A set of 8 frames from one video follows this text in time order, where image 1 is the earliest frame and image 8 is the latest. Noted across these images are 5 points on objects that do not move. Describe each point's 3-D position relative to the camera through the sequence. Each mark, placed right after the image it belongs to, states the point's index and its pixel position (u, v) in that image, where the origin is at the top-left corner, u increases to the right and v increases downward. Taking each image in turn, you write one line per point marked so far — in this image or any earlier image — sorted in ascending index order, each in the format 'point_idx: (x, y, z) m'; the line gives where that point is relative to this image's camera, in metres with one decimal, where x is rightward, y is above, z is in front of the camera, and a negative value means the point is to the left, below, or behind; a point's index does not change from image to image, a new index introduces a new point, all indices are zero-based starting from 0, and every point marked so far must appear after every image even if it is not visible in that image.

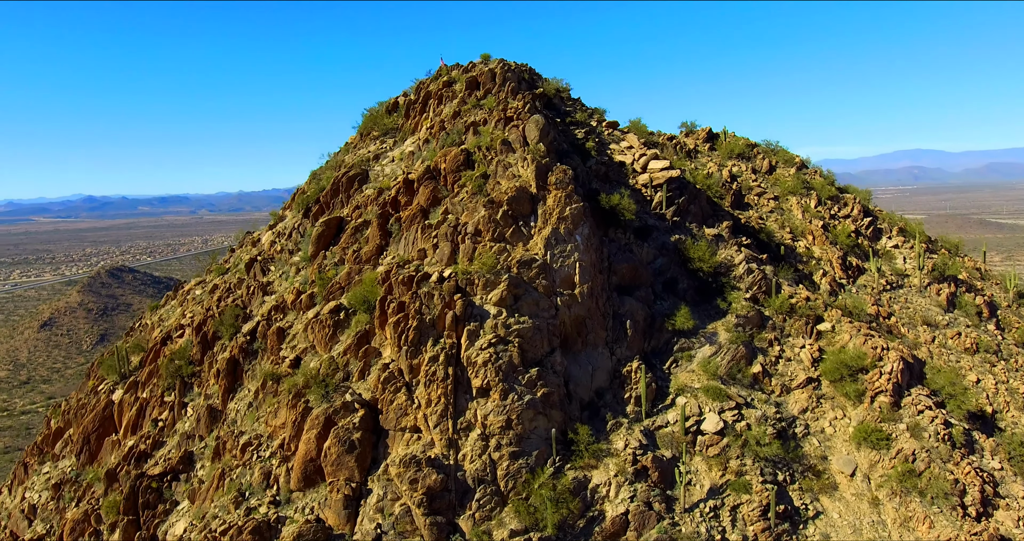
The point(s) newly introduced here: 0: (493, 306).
0: (-0.3, -0.6, +12.5) m
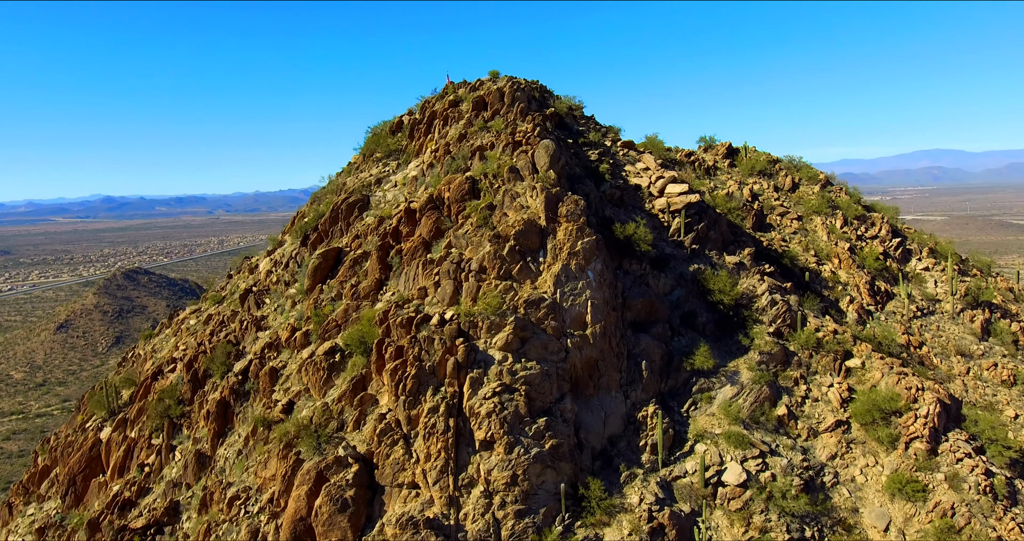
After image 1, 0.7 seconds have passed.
0: (-0.2, -1.2, +11.7) m
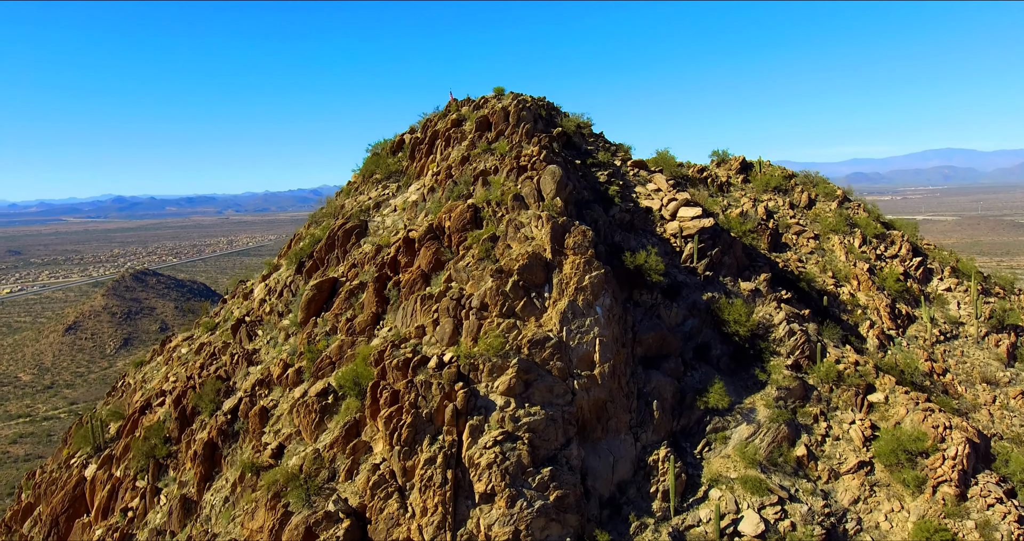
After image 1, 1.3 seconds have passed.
0: (-0.2, -1.8, +10.9) m
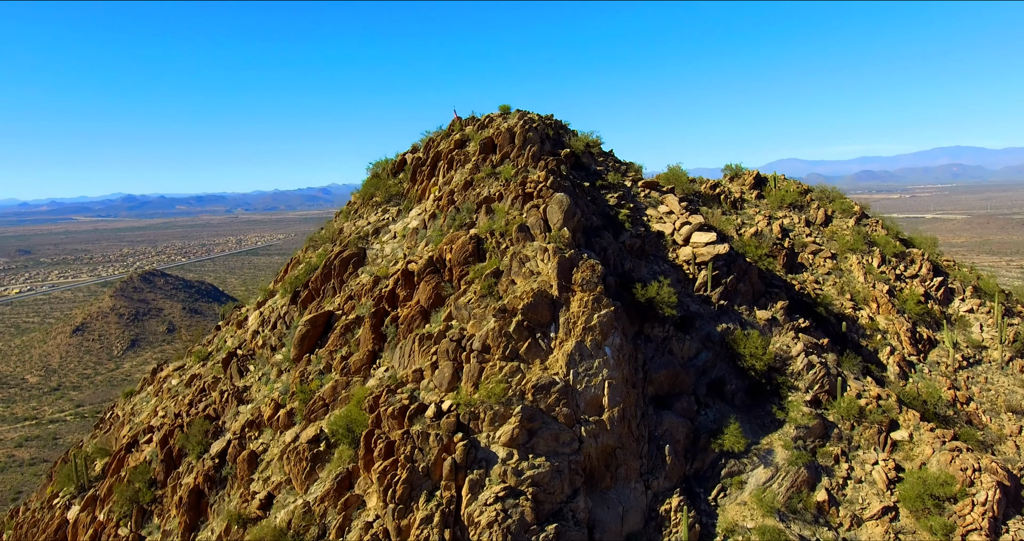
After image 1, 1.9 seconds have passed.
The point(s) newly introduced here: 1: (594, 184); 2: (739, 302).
0: (-0.1, -2.4, +10.2) m
1: (+1.8, +1.9, +16.4) m
2: (+4.7, -0.6, +15.4) m
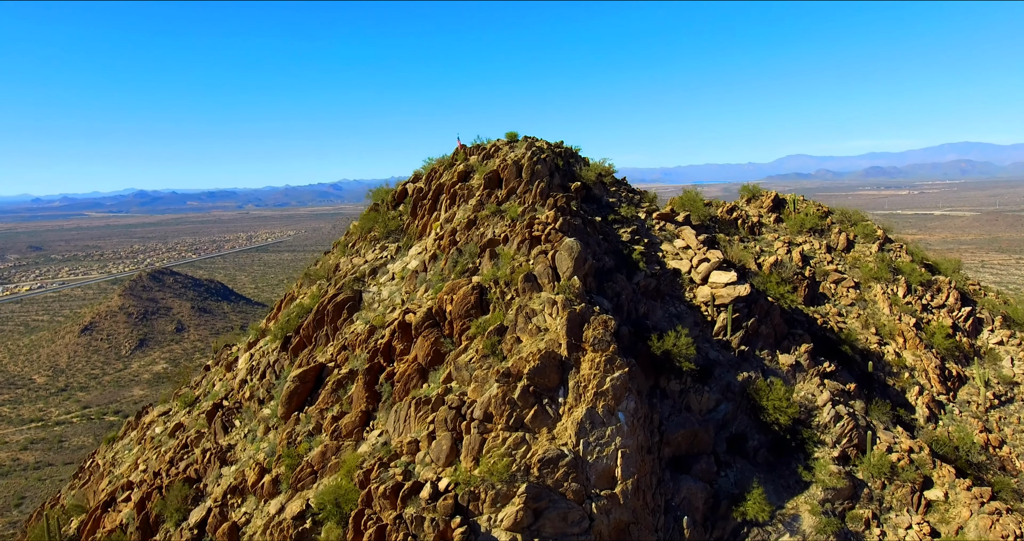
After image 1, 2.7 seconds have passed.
0: (-0.1, -3.2, +9.3) m
1: (+1.9, +1.1, +15.4) m
2: (+4.8, -1.5, +14.4) m
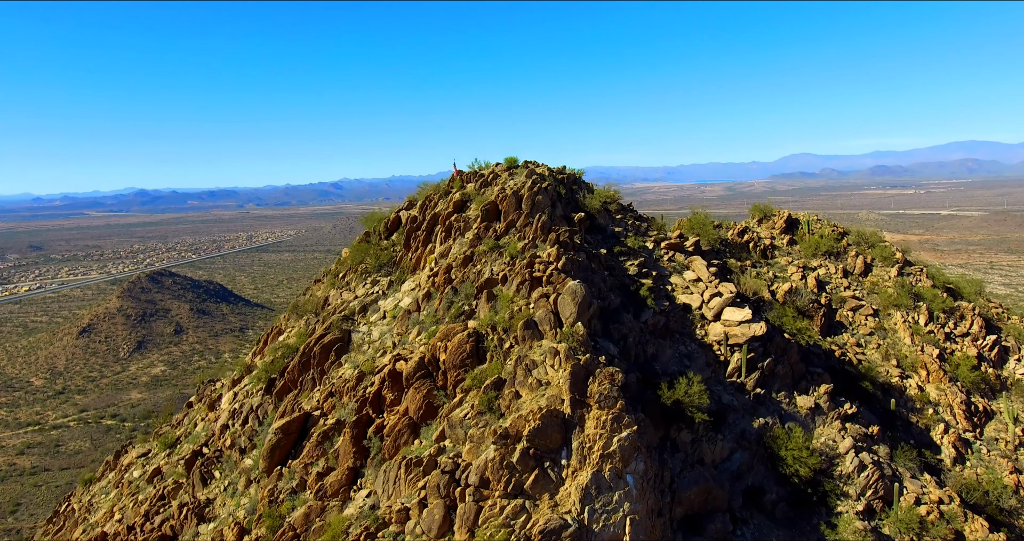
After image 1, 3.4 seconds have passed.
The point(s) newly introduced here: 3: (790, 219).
0: (-0.1, -3.9, +8.4) m
1: (+1.9, +0.4, +14.5) m
2: (+4.8, -2.1, +13.5) m
3: (+7.9, +1.4, +21.5) m
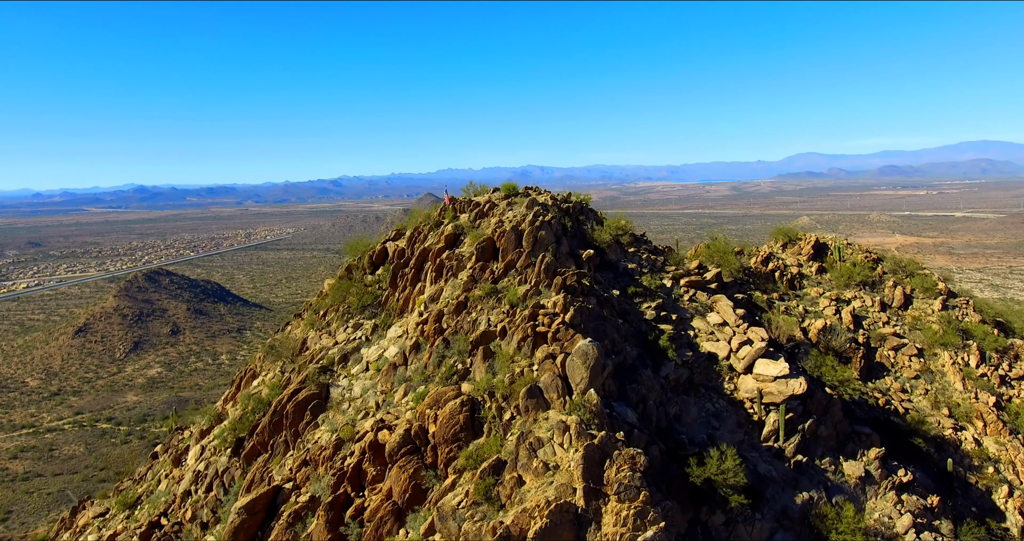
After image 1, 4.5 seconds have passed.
0: (-0.1, -4.6, +6.8) m
1: (+2.0, -0.3, +12.9) m
2: (+4.8, -2.8, +11.9) m
3: (+8.0, +0.7, +19.8) m
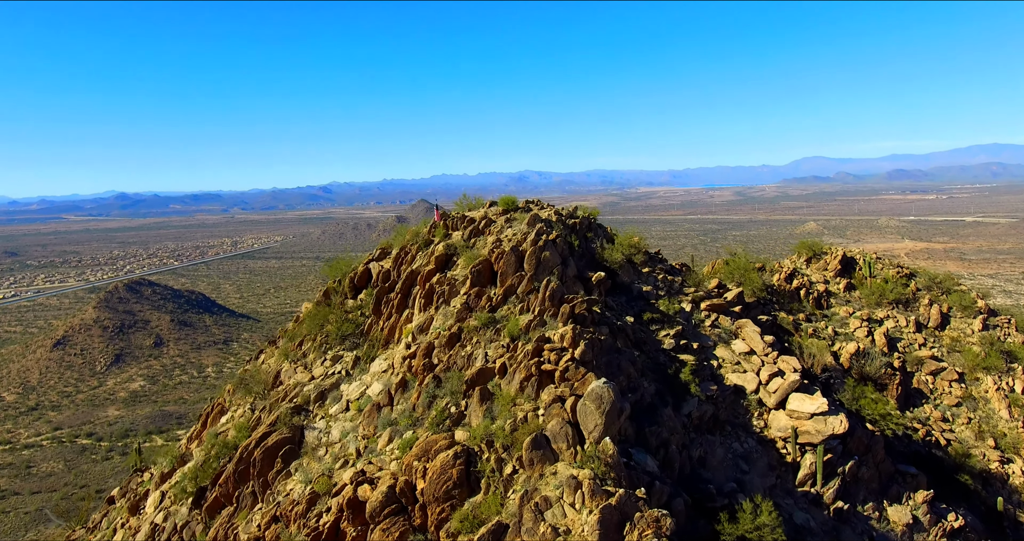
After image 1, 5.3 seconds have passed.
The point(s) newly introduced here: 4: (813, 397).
0: (0.0, -4.9, +5.3) m
1: (+2.0, -0.6, +11.4) m
2: (+4.8, -3.1, +10.5) m
3: (+7.9, +0.4, +18.4) m
4: (+4.3, -1.7, +10.7) m
